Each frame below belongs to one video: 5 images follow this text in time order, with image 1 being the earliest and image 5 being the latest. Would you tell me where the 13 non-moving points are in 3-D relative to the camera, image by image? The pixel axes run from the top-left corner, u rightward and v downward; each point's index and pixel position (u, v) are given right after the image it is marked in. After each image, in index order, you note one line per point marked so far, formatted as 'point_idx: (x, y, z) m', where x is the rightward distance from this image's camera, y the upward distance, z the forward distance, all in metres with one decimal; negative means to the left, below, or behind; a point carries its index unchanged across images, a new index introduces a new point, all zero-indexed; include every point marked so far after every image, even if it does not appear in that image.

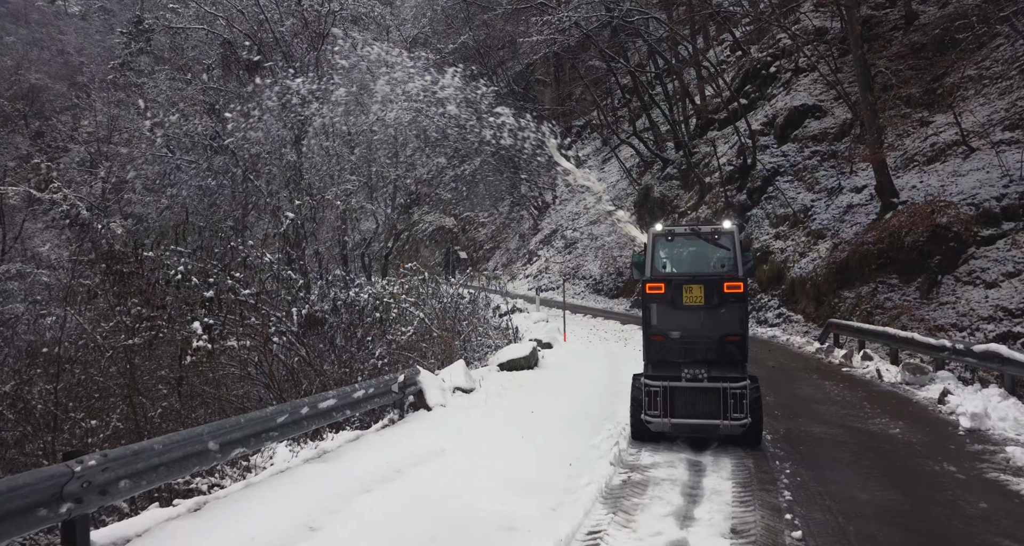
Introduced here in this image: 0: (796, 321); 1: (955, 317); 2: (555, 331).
0: (+7.7, -1.3, +19.7) m
1: (+9.5, -1.0, +15.5) m
2: (+1.0, -1.4, +17.1) m
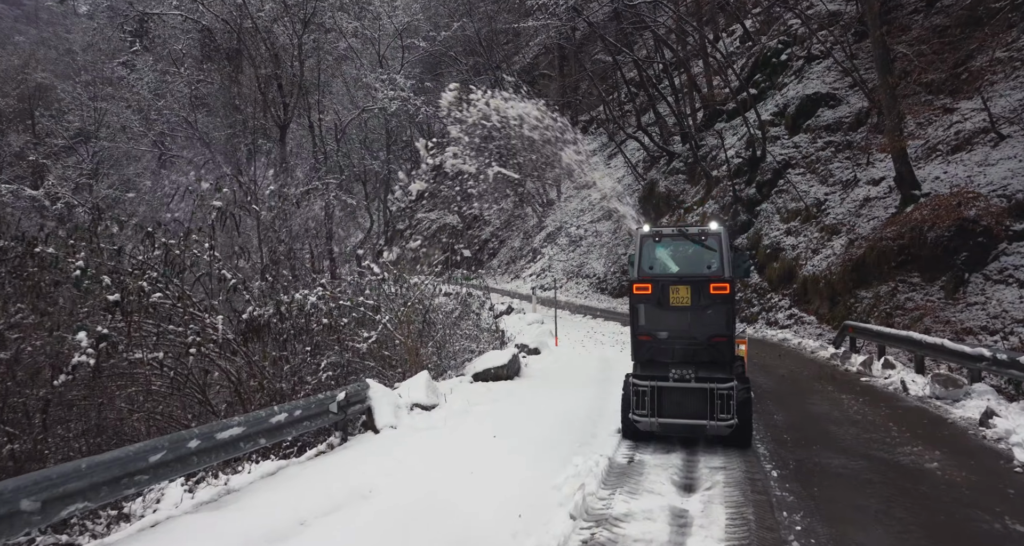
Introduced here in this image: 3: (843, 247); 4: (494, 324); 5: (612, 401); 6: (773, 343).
0: (+7.5, -1.2, +18.3) m
1: (+9.2, -0.9, +14.1) m
2: (+0.7, -1.4, +15.8) m
3: (+8.5, +0.7, +18.7) m
4: (-0.5, -1.4, +18.8) m
5: (+1.4, -1.8, +10.2) m
6: (+6.4, -1.7, +17.6) m
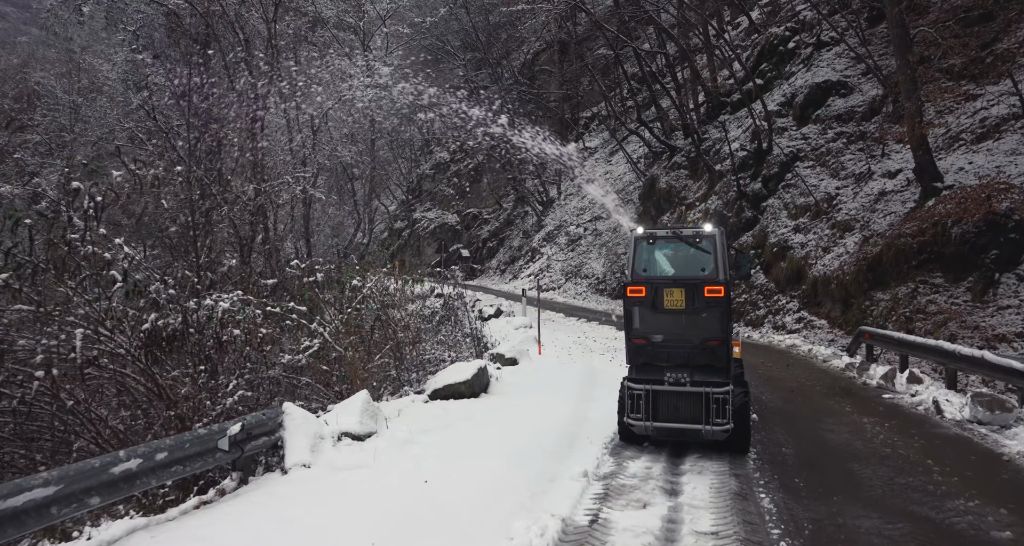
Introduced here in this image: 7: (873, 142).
0: (+7.1, -1.3, +16.8) m
1: (+8.8, -0.9, +12.5) m
2: (+0.3, -1.4, +14.3) m
3: (+8.1, +0.7, +17.1) m
4: (-0.8, -1.4, +17.4) m
5: (+0.9, -1.8, +8.7) m
6: (+6.0, -1.7, +16.1) m
7: (+9.6, +3.5, +19.3) m
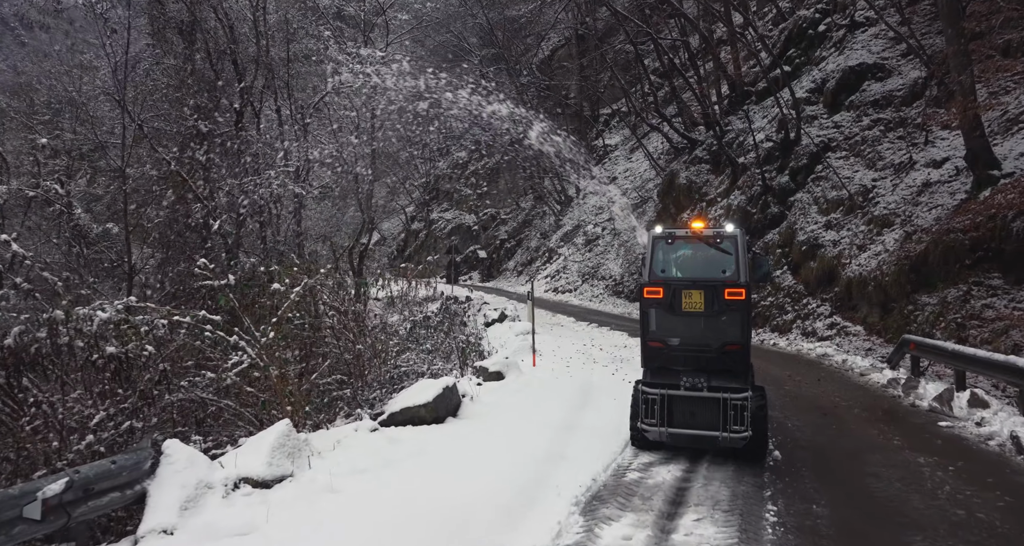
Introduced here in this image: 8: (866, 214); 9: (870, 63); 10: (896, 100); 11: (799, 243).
0: (+7.1, -1.3, +15.0) m
1: (+8.6, -0.9, +10.7) m
2: (+0.2, -1.4, +12.7) m
3: (+8.1, +0.7, +15.3) m
4: (-0.9, -1.4, +15.8) m
5: (+0.6, -1.8, +7.1) m
6: (+5.9, -1.7, +14.3) m
7: (+9.7, +3.5, +17.4) m
8: (+8.2, +1.4, +16.8) m
9: (+9.8, +5.8, +19.9) m
10: (+9.8, +4.5, +18.5) m
11: (+7.3, +0.8, +18.3) m
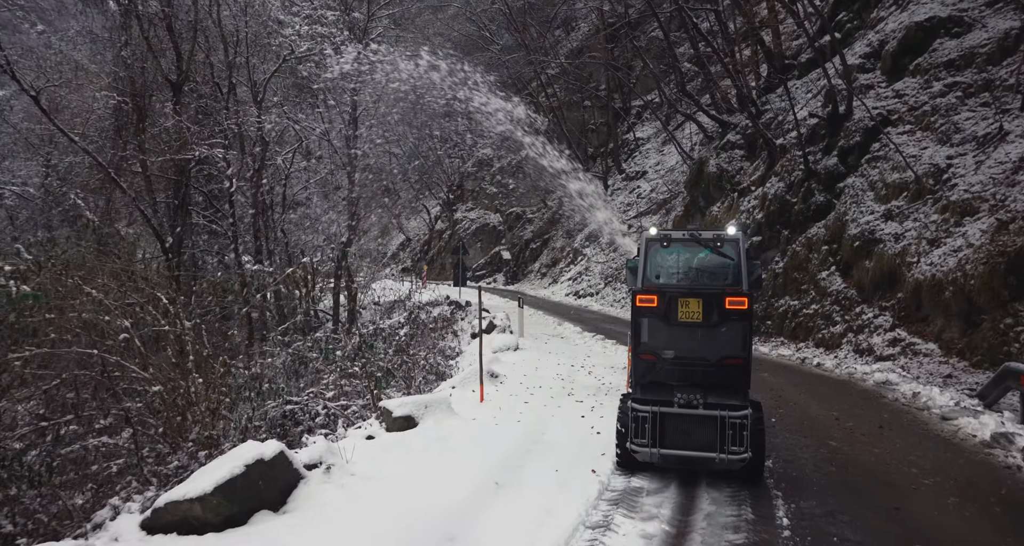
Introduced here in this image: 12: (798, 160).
0: (+6.5, -1.3, +11.3) m
1: (+7.8, -0.9, +6.9) m
2: (-0.5, -1.4, +9.5) m
3: (+7.5, +0.6, +11.6) m
4: (-1.4, -1.4, +12.6) m
5: (-0.4, -1.8, +3.8) m
6: (+5.3, -1.7, +10.7) m
7: (+9.2, +3.4, +13.6) m
8: (+7.7, +1.3, +13.1) m
9: (+9.5, +5.7, +16.2) m
10: (+9.4, +4.4, +14.8) m
11: (+6.9, +0.7, +14.6) m
12: (+7.1, +2.8, +18.0) m
